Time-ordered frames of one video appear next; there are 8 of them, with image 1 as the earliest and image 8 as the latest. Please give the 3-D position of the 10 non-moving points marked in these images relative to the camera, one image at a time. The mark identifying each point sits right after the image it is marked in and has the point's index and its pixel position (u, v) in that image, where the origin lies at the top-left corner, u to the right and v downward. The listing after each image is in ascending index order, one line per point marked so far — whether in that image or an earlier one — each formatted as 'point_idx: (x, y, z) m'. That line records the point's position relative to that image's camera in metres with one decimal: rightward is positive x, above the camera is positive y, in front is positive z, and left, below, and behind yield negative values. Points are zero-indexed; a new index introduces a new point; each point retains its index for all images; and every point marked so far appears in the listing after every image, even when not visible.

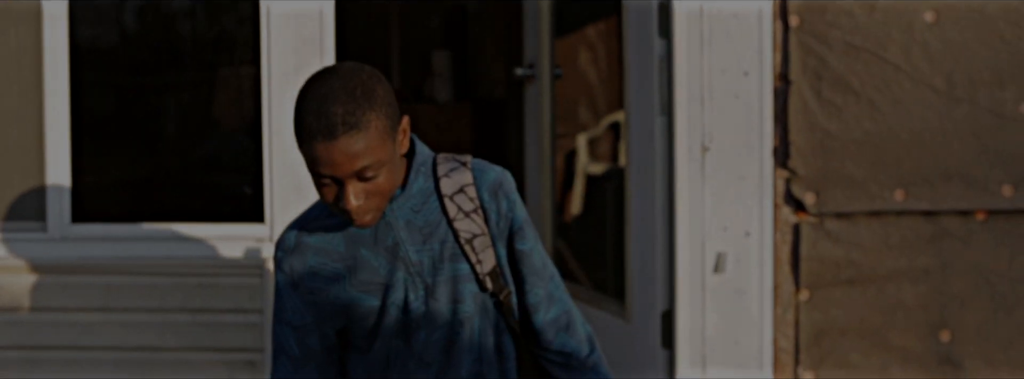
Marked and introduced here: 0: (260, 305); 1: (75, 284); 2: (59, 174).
0: (-1.0, -0.4, +4.3) m
1: (-1.7, -0.4, +4.3) m
2: (-1.8, +0.1, +4.3) m
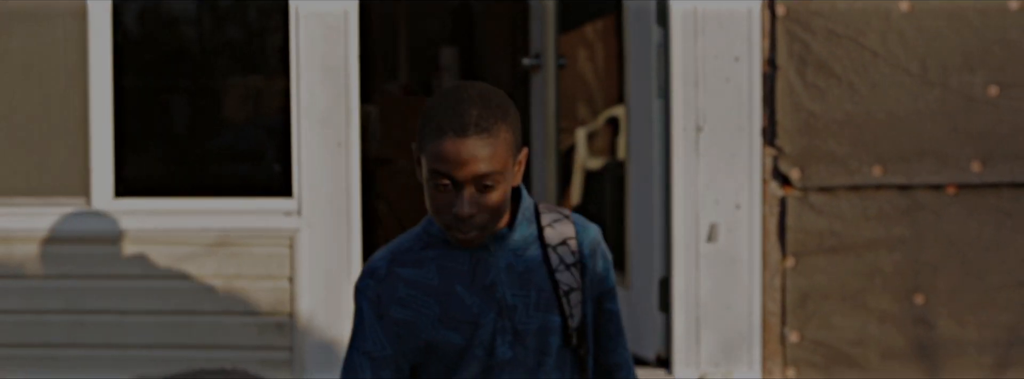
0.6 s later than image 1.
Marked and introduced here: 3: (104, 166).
0: (-0.9, -0.3, +4.6) m
1: (-1.7, -0.3, +4.7) m
2: (-1.8, +0.2, +4.7) m
3: (-1.7, +0.1, +4.7) m
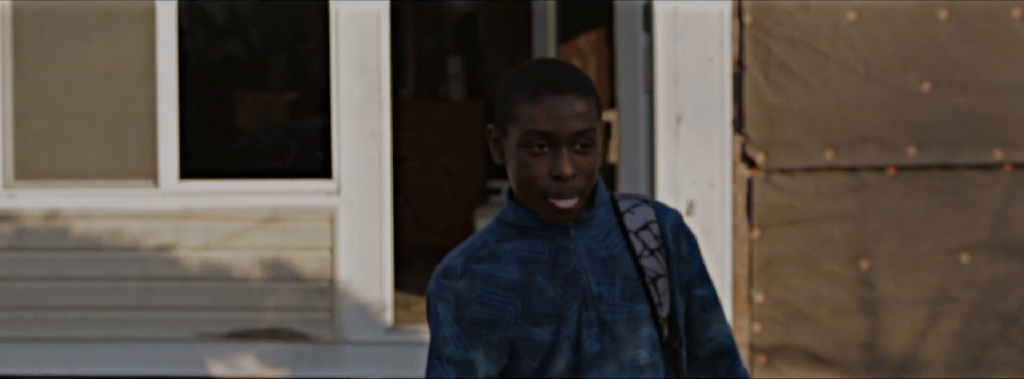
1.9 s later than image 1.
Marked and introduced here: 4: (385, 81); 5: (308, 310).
0: (-0.9, -0.3, +5.4) m
1: (-1.6, -0.2, +5.5) m
2: (-1.7, +0.2, +5.5) m
3: (-1.7, +0.2, +5.5) m
4: (-0.6, +0.5, +5.4) m
5: (-1.0, -0.6, +5.5) m
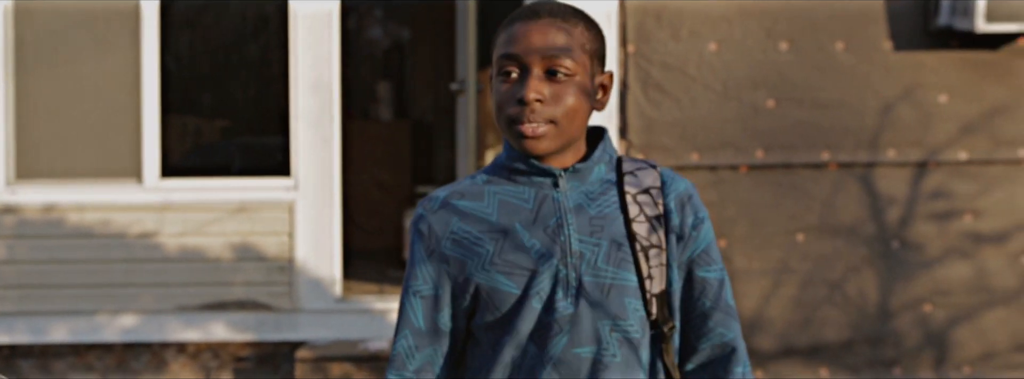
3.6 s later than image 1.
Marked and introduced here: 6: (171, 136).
0: (-1.3, -0.2, +6.5) m
1: (-2.1, -0.2, +6.6) m
2: (-2.1, +0.3, +6.6) m
3: (-2.1, +0.2, +6.6) m
4: (-1.0, +0.6, +6.6) m
5: (-1.4, -0.6, +6.6) m
6: (-2.1, +0.3, +6.7) m
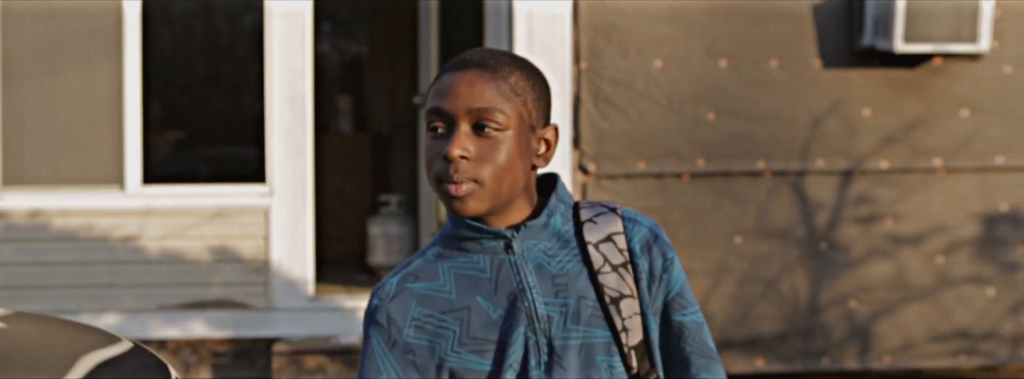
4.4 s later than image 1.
0: (-1.6, -0.3, +7.0) m
1: (-2.3, -0.2, +7.0) m
2: (-2.4, +0.2, +7.0) m
3: (-2.4, +0.2, +7.0) m
4: (-1.3, +0.5, +7.0) m
5: (-1.7, -0.6, +7.0) m
6: (-2.3, +0.3, +7.1) m
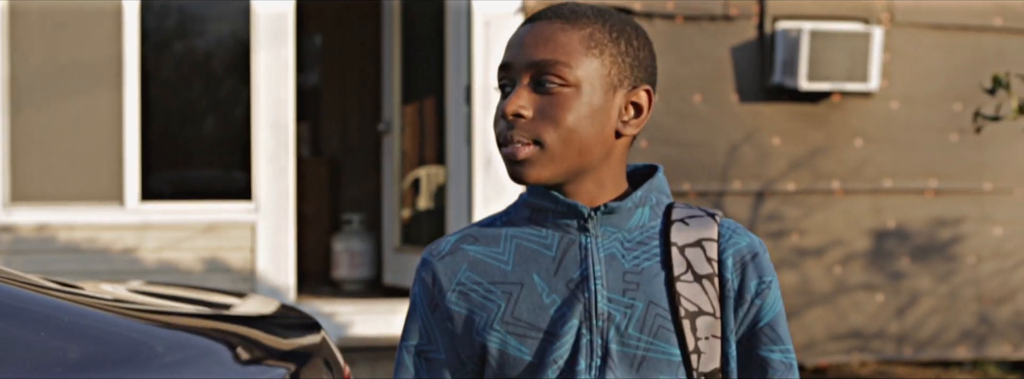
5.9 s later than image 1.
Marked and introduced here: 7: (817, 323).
0: (-1.9, -0.4, +7.8) m
1: (-2.6, -0.3, +7.8) m
2: (-2.7, +0.1, +7.8) m
3: (-2.7, 0.0, +7.8) m
4: (-1.6, +0.4, +7.9) m
5: (-2.0, -0.7, +7.8) m
6: (-2.6, +0.2, +8.0) m
7: (+2.3, -1.0, +8.3) m
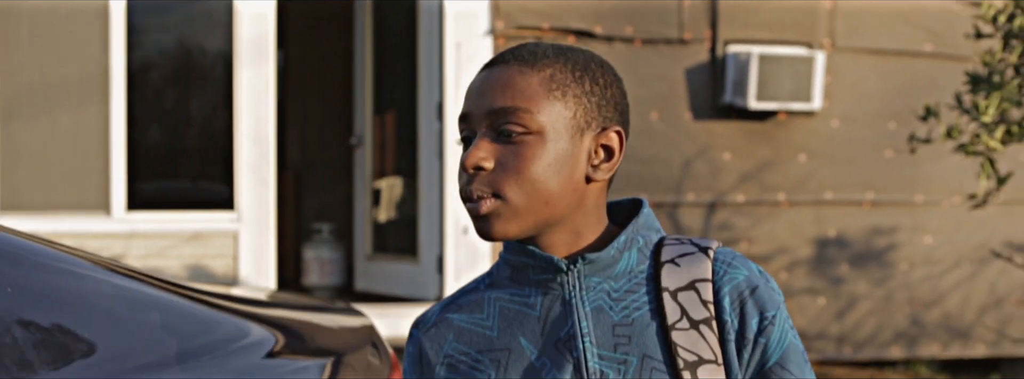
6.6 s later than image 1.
0: (-2.1, -0.5, +8.2) m
1: (-2.8, -0.4, +8.1) m
2: (-2.9, 0.0, +8.1) m
3: (-2.9, 0.0, +8.1) m
4: (-1.8, +0.3, +8.3) m
5: (-2.2, -0.8, +8.2) m
6: (-2.8, +0.1, +8.3) m
7: (+2.0, -1.1, +8.9) m
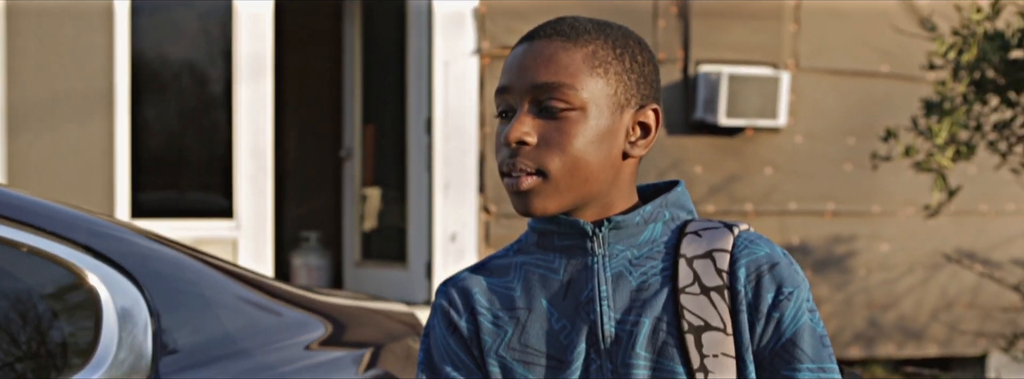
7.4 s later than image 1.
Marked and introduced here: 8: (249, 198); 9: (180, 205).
0: (-2.2, -0.5, +8.7) m
1: (-2.9, -0.5, +8.5) m
2: (-3.0, 0.0, +8.5) m
3: (-3.0, -0.1, +8.5) m
4: (-1.9, +0.2, +8.8) m
5: (-2.3, -0.9, +8.6) m
6: (-3.0, 0.0, +8.7) m
7: (+1.9, -1.2, +9.4) m
8: (-2.1, -0.1, +8.7) m
9: (-2.7, -0.1, +8.9) m
